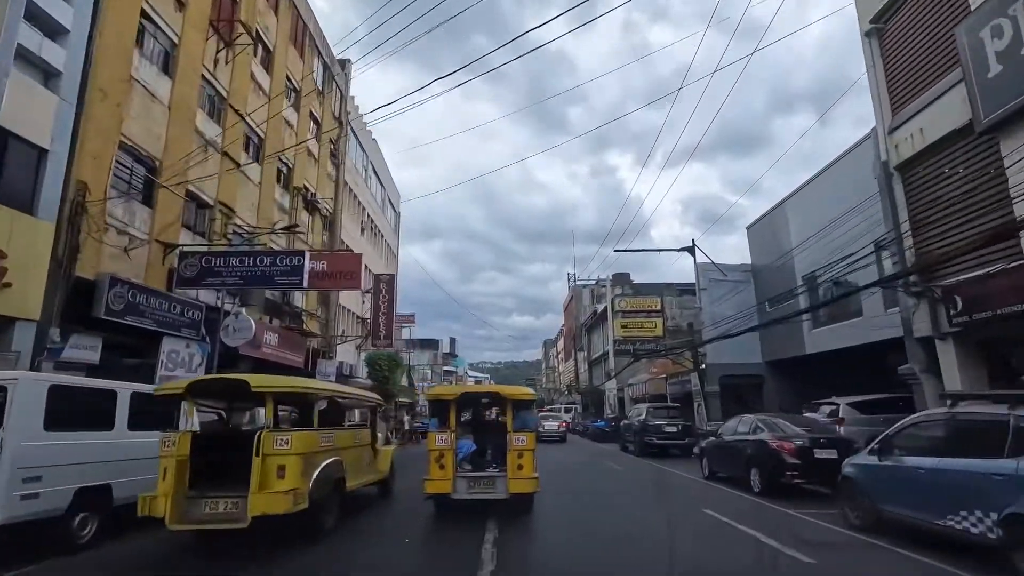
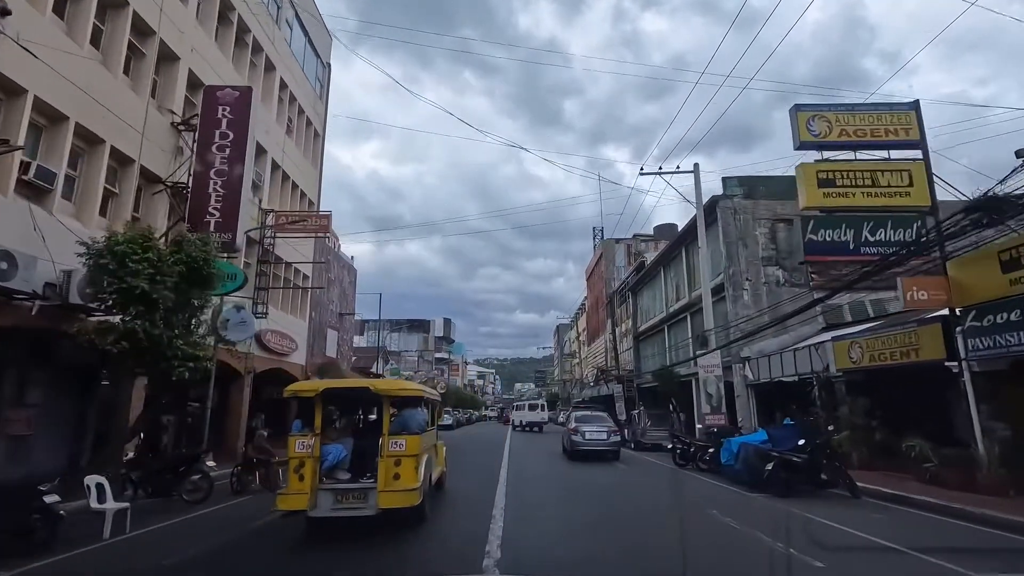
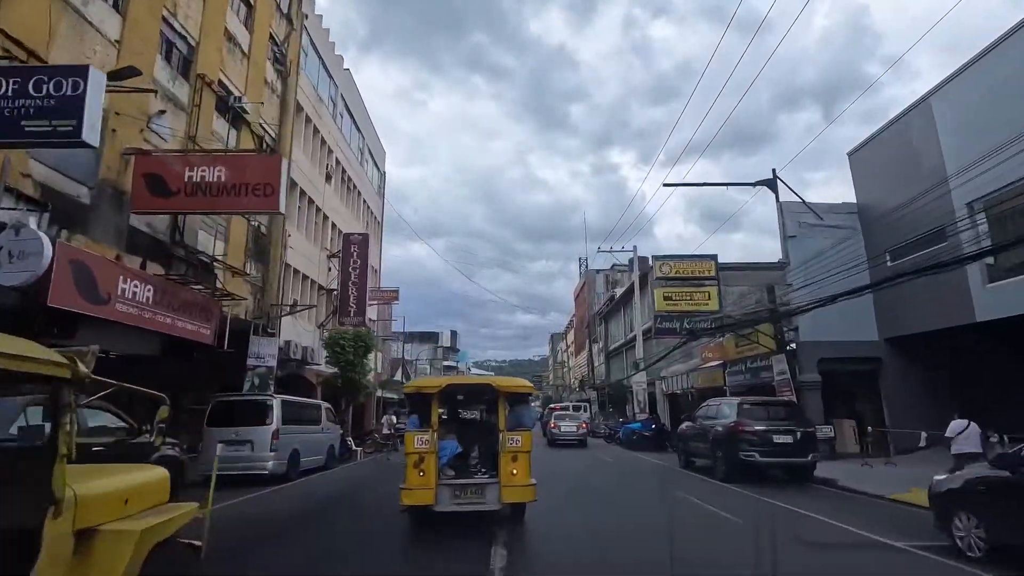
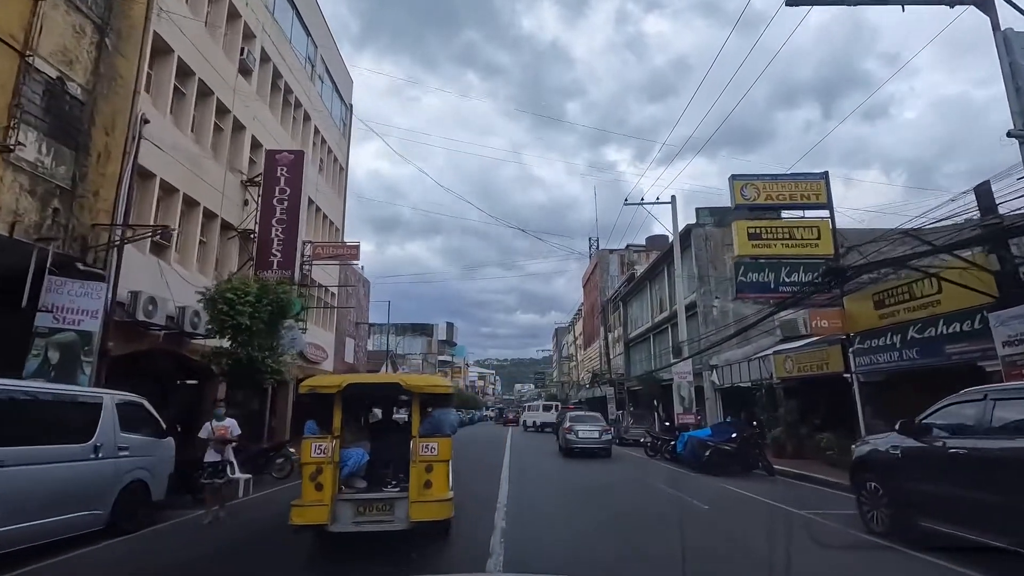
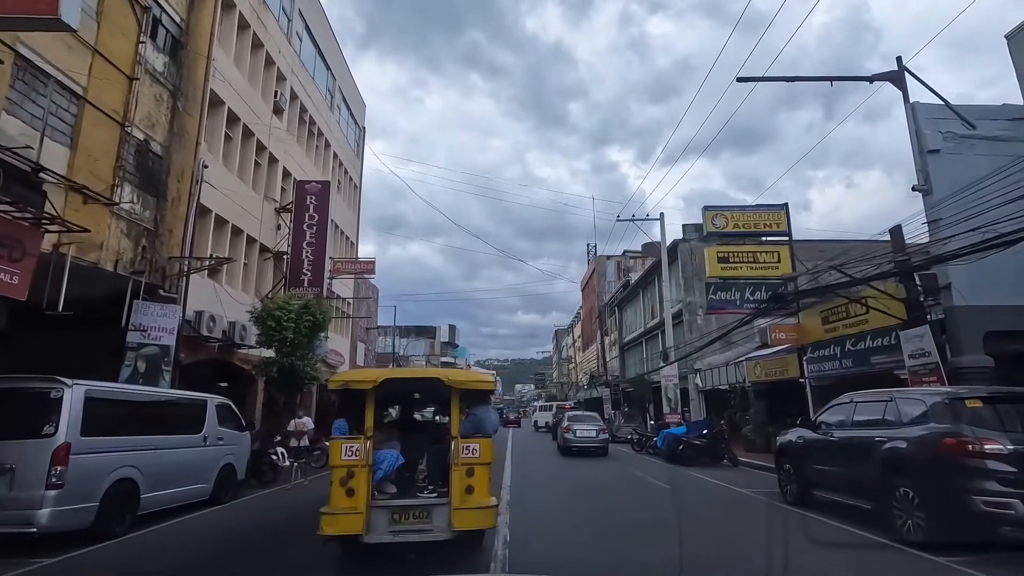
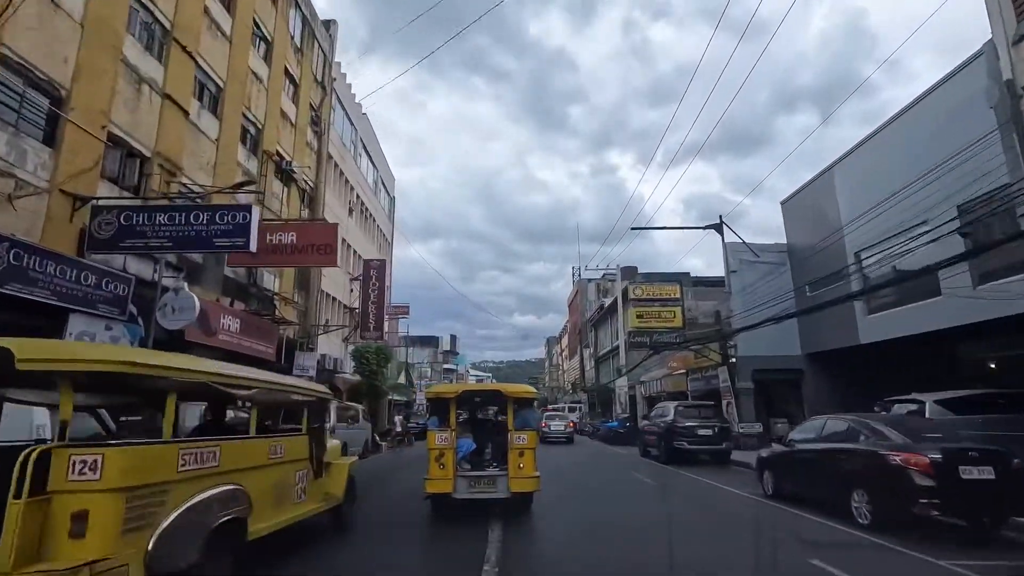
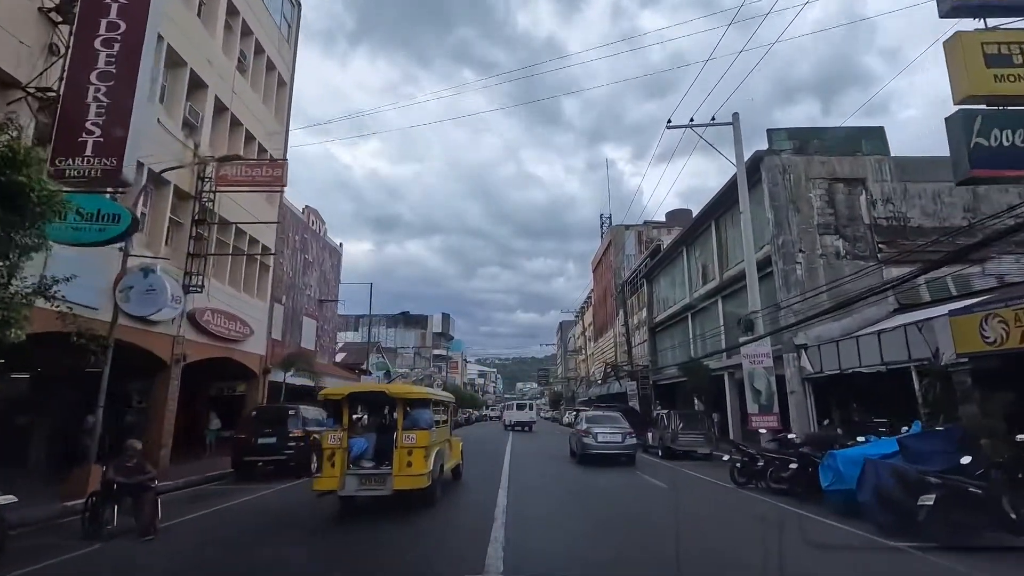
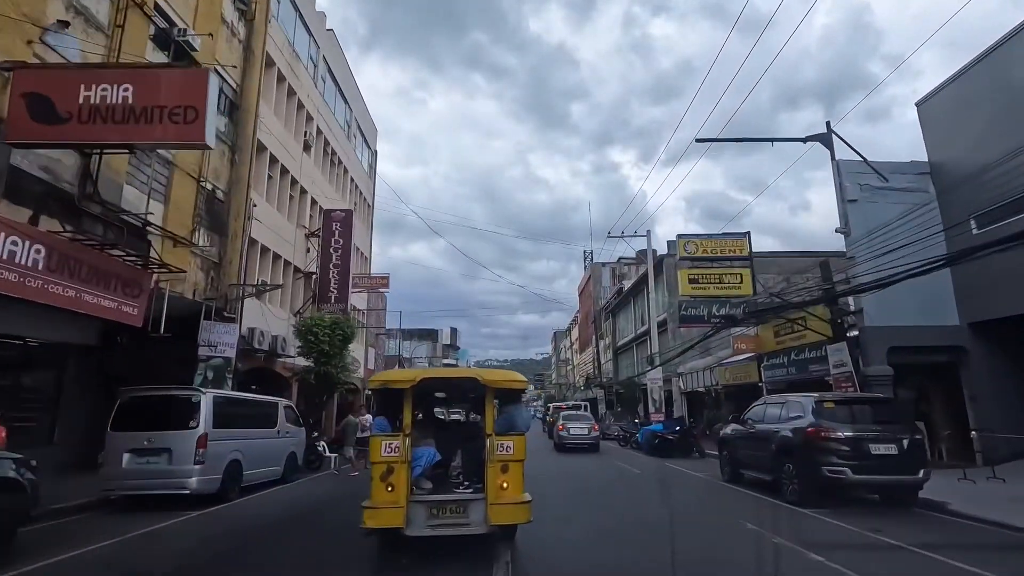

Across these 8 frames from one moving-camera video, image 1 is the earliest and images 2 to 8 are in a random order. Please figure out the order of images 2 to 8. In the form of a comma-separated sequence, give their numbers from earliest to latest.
6, 3, 8, 5, 4, 2, 7
